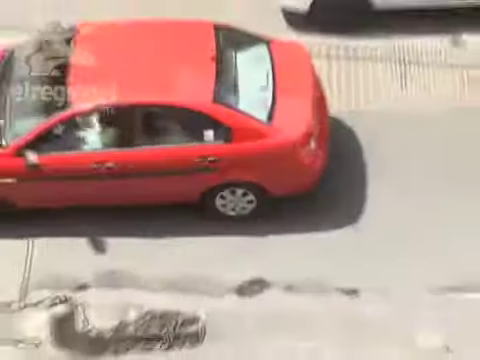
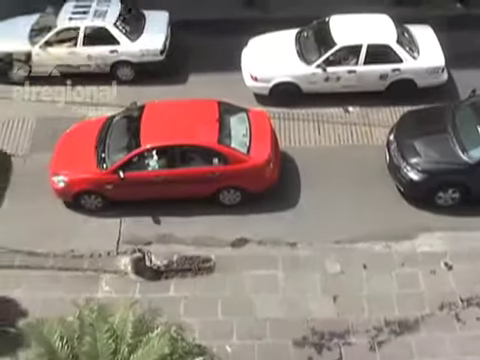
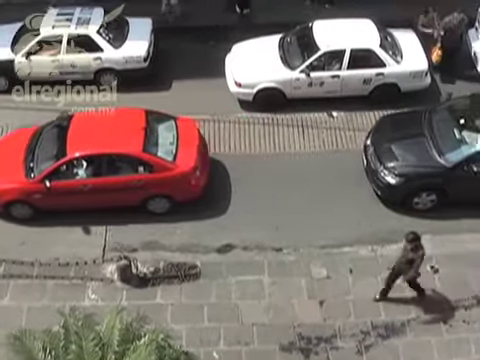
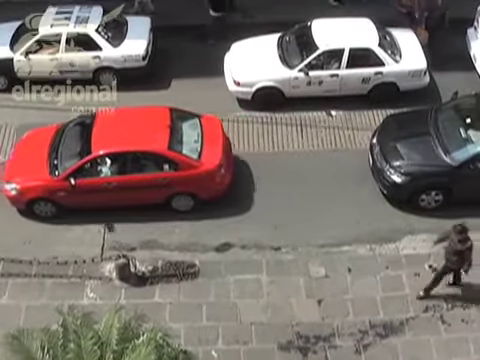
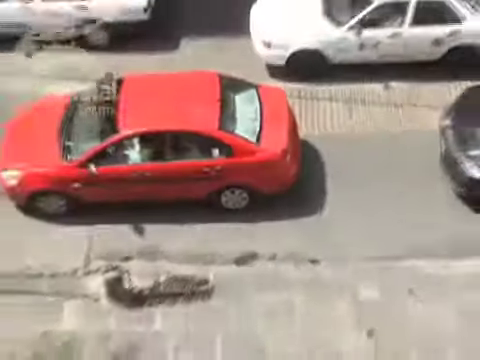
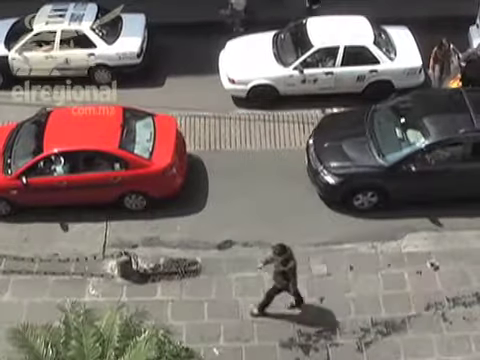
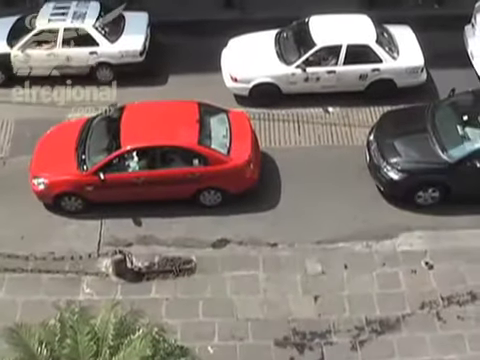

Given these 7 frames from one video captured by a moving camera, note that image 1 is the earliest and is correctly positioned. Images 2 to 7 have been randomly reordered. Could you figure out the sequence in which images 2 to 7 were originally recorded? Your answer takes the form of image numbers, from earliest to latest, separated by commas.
5, 2, 7, 4, 3, 6
